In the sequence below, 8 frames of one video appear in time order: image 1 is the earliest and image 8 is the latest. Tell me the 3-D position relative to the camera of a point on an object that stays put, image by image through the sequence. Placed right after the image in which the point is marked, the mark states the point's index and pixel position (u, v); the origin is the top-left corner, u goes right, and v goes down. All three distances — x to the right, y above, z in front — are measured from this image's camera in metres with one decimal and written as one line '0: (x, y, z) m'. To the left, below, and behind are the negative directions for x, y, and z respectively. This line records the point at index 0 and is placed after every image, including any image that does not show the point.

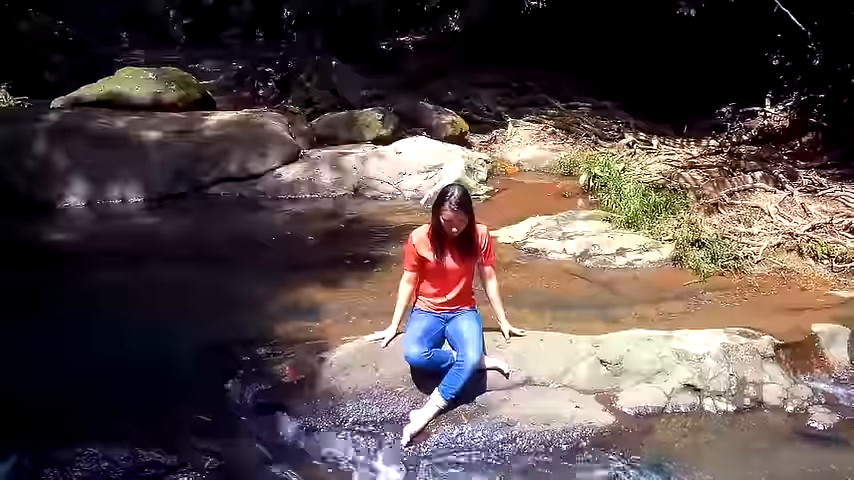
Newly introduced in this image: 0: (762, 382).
0: (+1.7, -0.7, +3.1) m
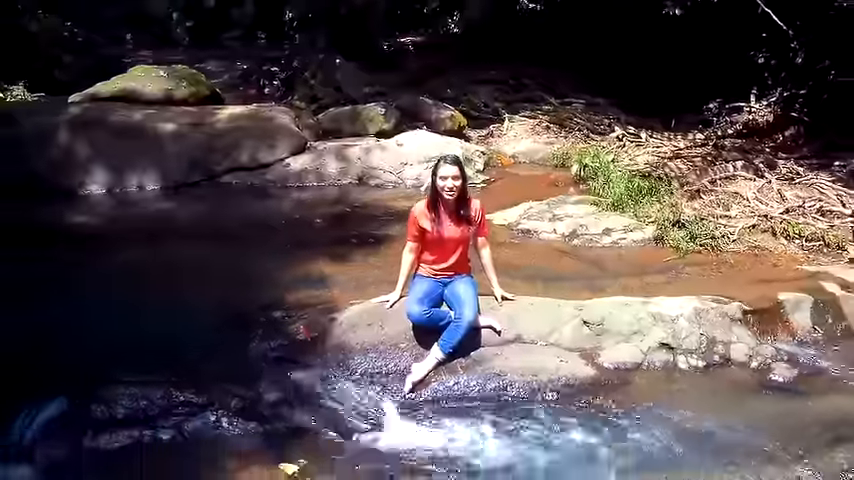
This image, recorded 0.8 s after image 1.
0: (+1.7, -0.6, +3.5) m
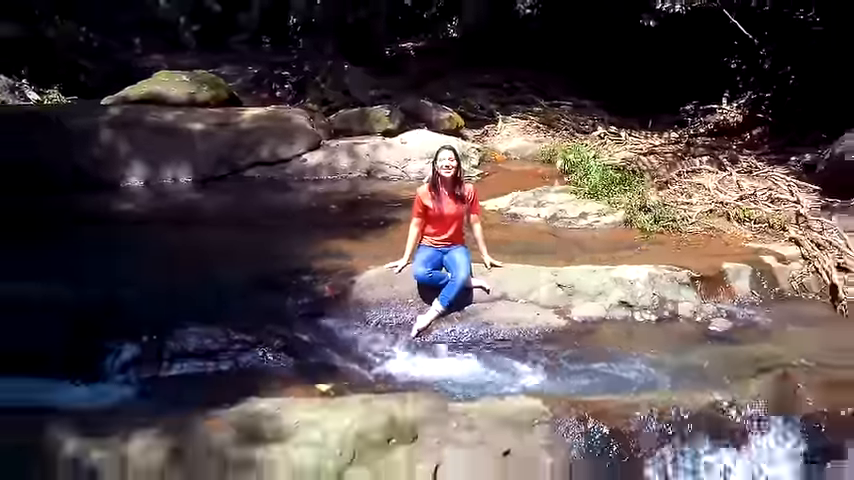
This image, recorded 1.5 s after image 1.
0: (+1.7, -0.4, +4.2) m
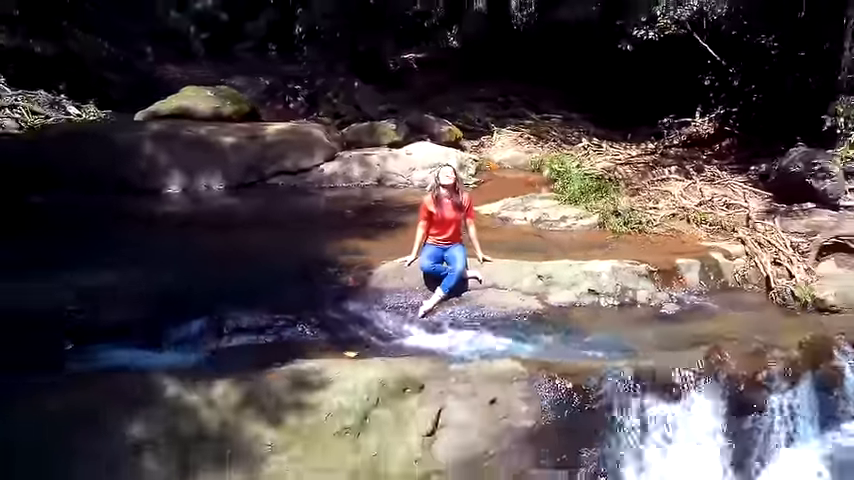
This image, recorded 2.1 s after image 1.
0: (+1.8, -0.4, +5.2) m
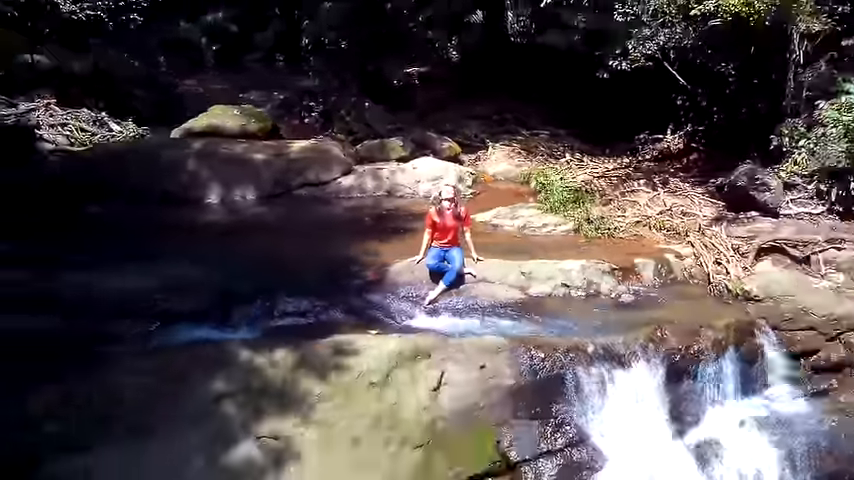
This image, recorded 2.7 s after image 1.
0: (+1.8, -0.4, +6.4) m
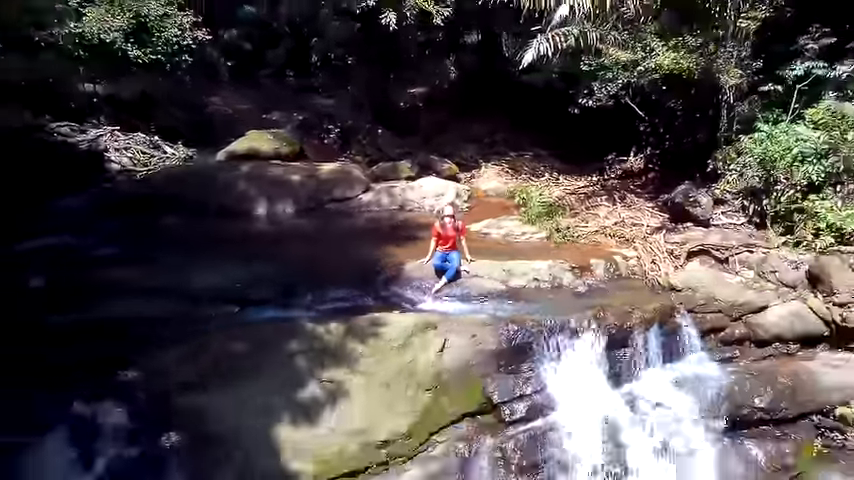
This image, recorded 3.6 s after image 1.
0: (+1.9, -0.5, +8.5) m
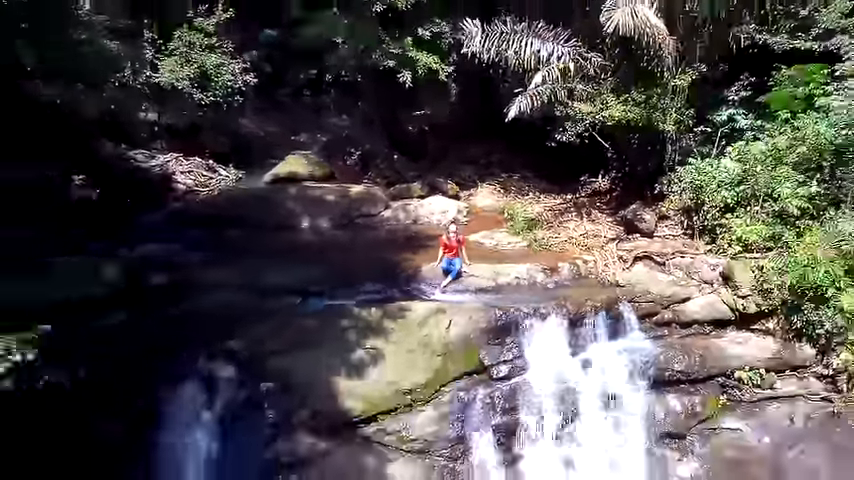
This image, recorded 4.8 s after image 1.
0: (+2.1, -0.7, +11.5) m
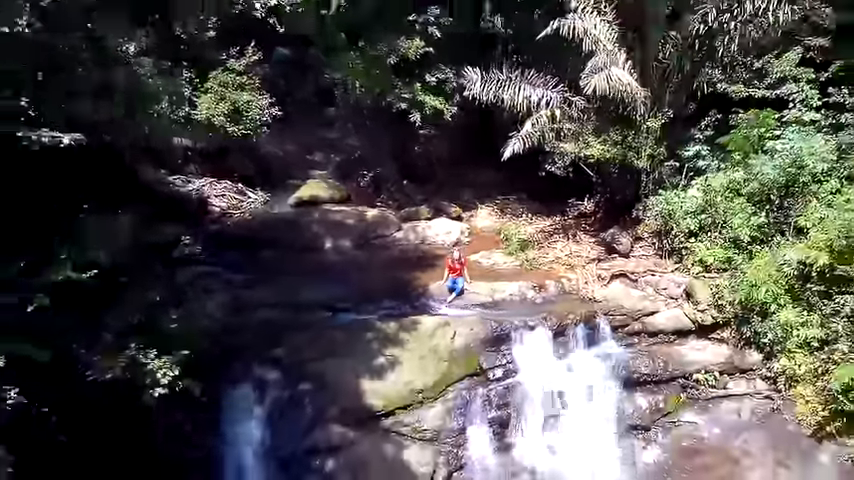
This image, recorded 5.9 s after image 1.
0: (+2.2, -1.2, +13.6) m
